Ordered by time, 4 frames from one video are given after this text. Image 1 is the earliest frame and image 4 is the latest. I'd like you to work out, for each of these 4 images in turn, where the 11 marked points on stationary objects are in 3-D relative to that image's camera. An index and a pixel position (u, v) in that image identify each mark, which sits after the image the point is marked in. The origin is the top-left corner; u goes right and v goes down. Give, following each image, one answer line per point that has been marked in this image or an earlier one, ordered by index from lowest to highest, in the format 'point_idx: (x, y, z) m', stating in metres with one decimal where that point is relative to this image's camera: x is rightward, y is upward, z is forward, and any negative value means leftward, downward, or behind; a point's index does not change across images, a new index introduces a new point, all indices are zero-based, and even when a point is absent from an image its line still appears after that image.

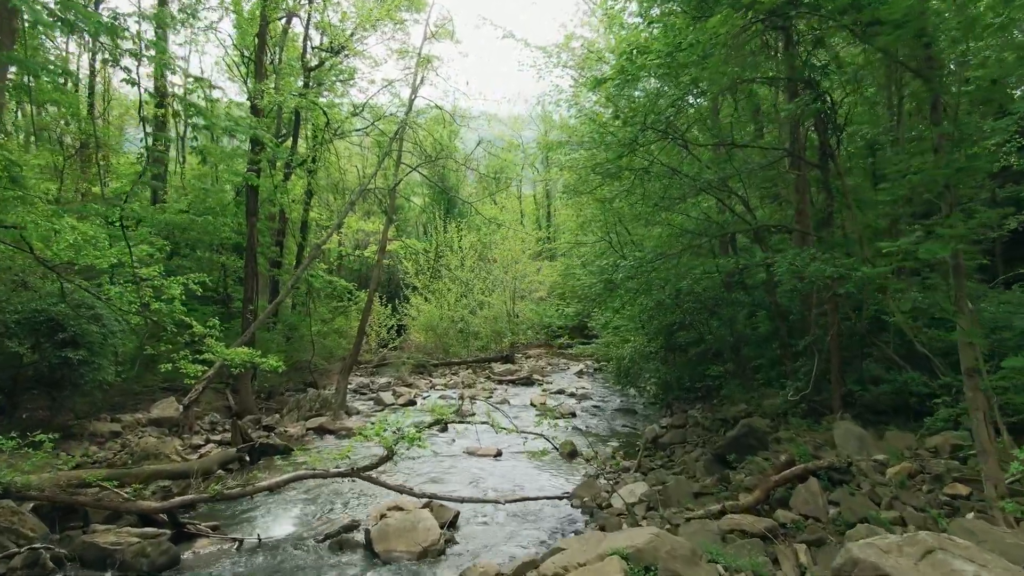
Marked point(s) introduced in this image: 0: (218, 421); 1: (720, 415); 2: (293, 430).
0: (-6.7, -3.1, +13.1) m
1: (+3.7, -2.3, +10.2) m
2: (-4.6, -3.0, +12.0) m
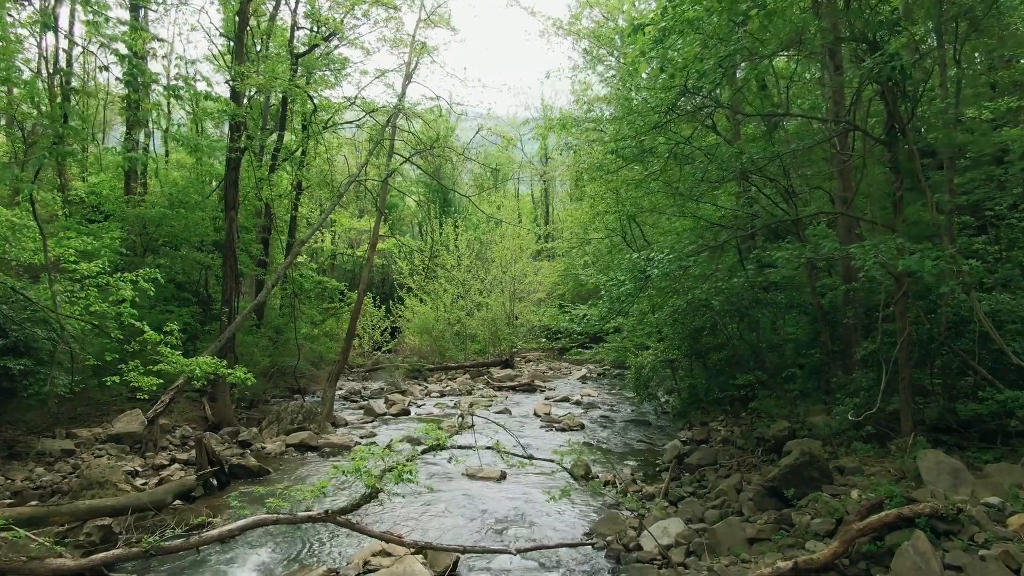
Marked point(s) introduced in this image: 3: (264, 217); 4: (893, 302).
0: (-6.7, -3.1, +11.8) m
1: (+3.8, -2.3, +9.0) m
2: (-4.5, -3.0, +10.8) m
3: (-8.3, +2.4, +19.3) m
4: (+4.3, -0.2, +6.4) m
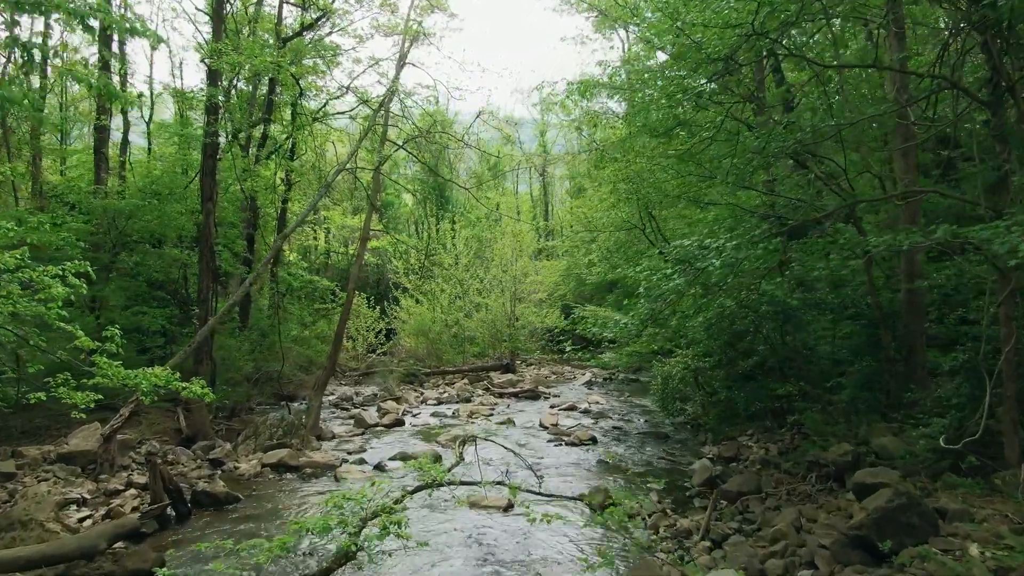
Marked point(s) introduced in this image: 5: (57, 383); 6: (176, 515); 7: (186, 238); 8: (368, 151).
0: (-6.6, -3.0, +10.5) m
1: (+4.0, -2.3, +7.8) m
2: (-4.4, -3.0, +9.4) m
3: (-8.3, +2.4, +18.0) m
4: (+4.4, -0.1, +5.1) m
5: (-4.9, -1.0, +6.2) m
6: (-4.4, -3.0, +7.5) m
7: (-8.9, +1.4, +15.6) m
8: (-4.2, +4.0, +16.4) m
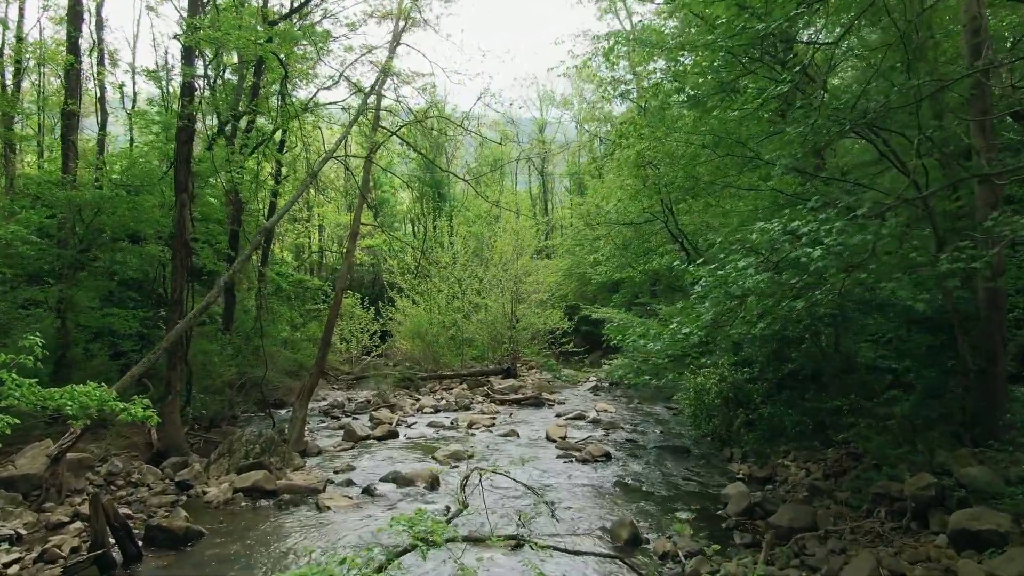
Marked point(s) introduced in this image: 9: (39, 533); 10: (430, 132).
0: (-6.5, -3.0, +9.3) m
1: (+4.1, -2.3, +6.6) m
2: (-4.3, -3.0, +8.3) m
3: (-8.2, +2.4, +16.8) m
4: (+4.5, -0.1, +4.0) m
5: (-4.8, -1.0, +5.0) m
6: (-4.3, -3.0, +6.3) m
7: (-8.8, +1.4, +14.4) m
8: (-4.1, +4.0, +15.2) m
9: (-5.7, -3.0, +6.9) m
10: (-1.9, +3.7, +13.2) m
